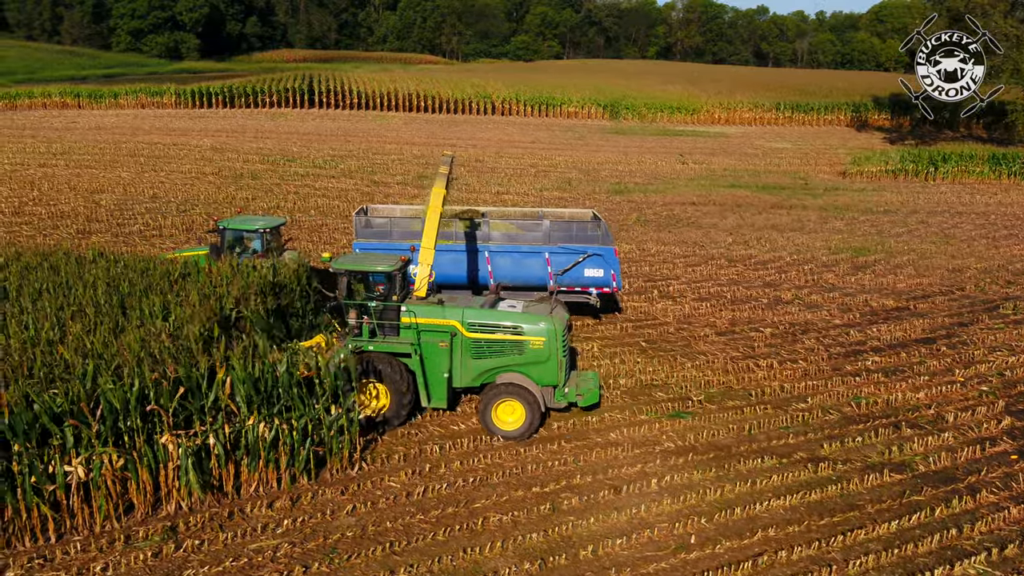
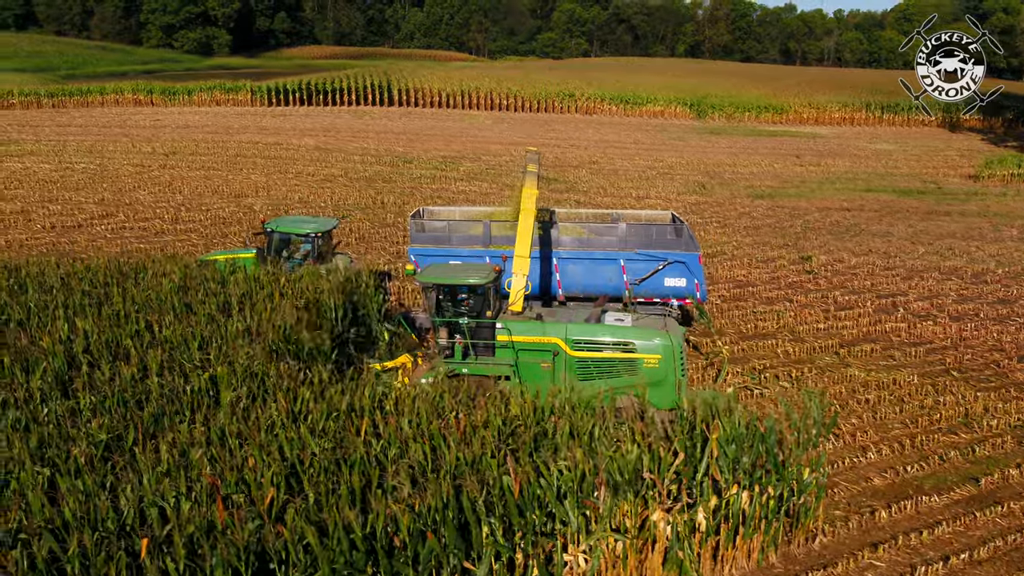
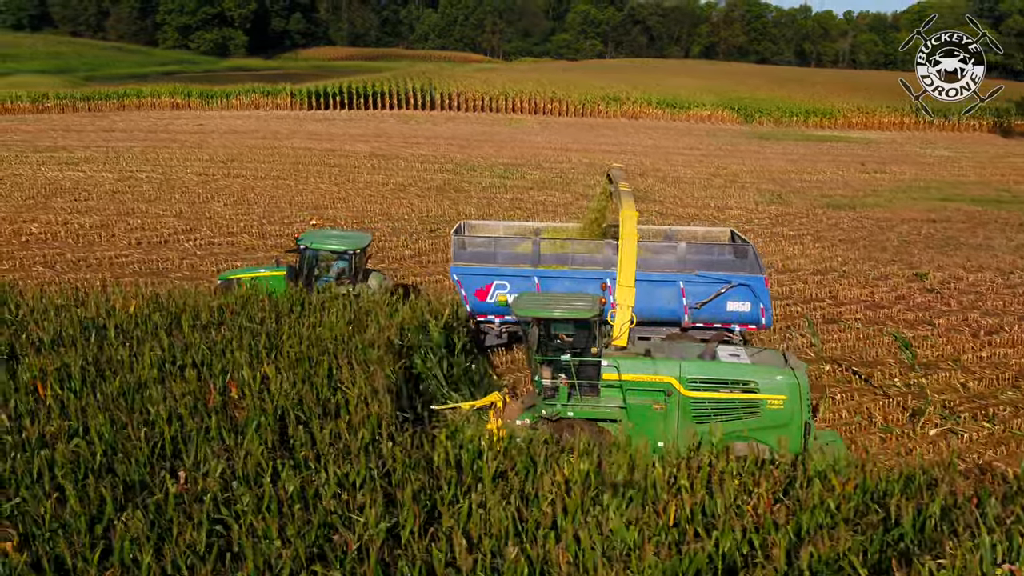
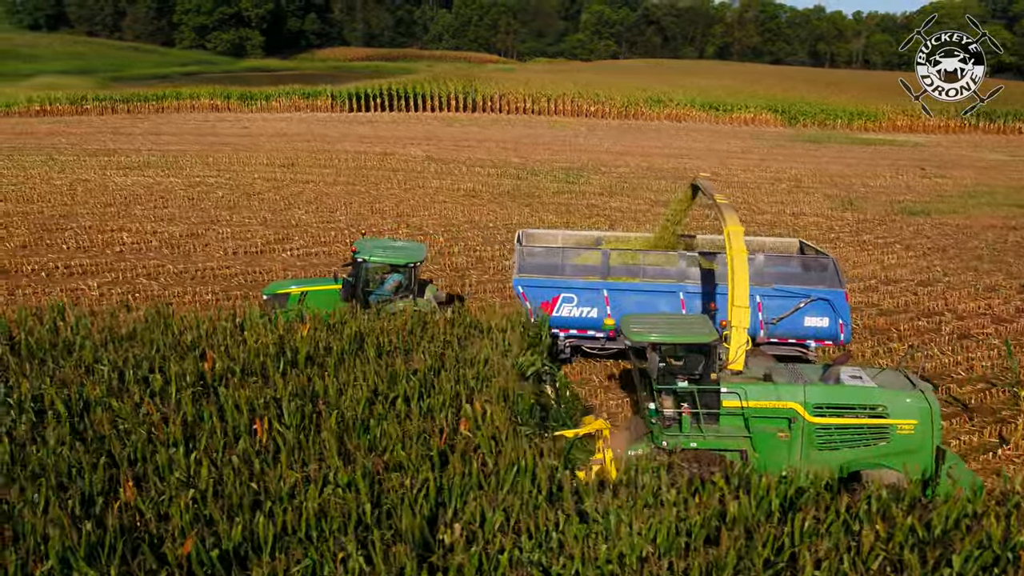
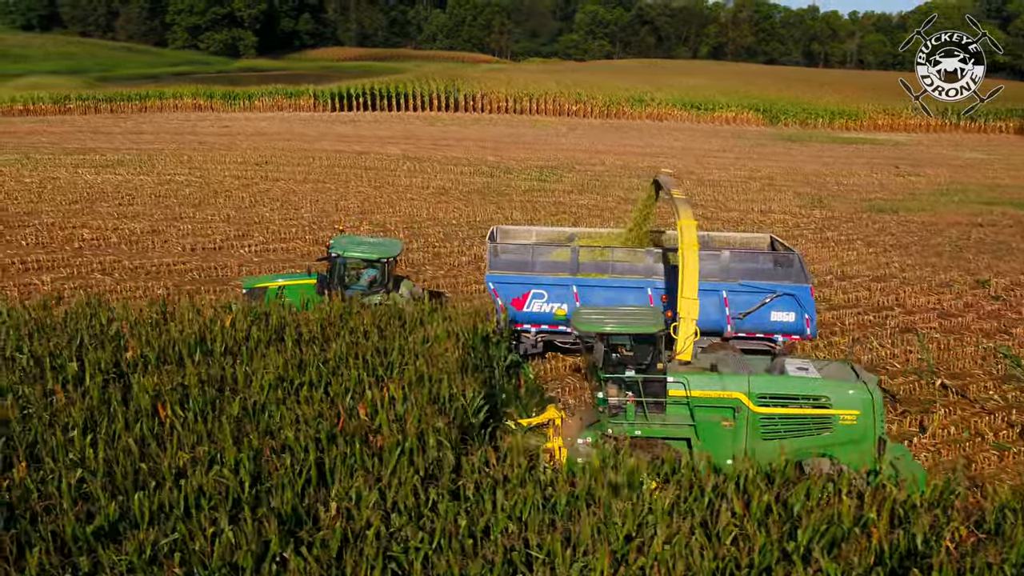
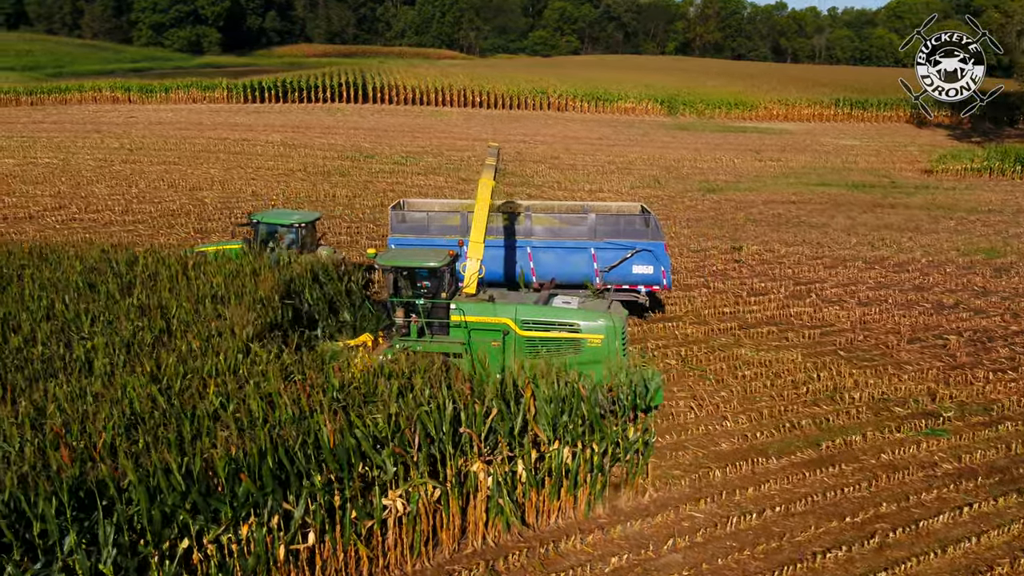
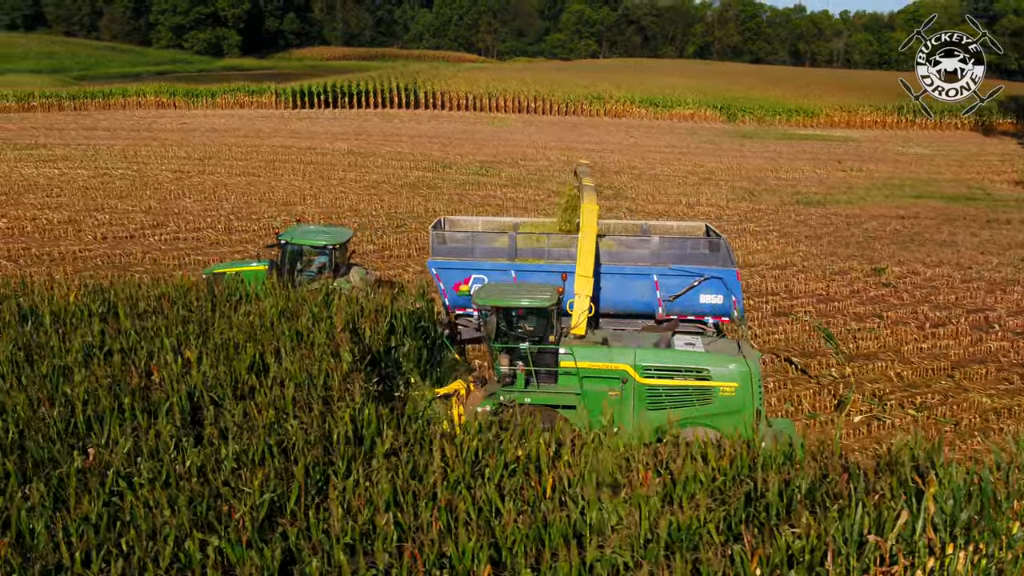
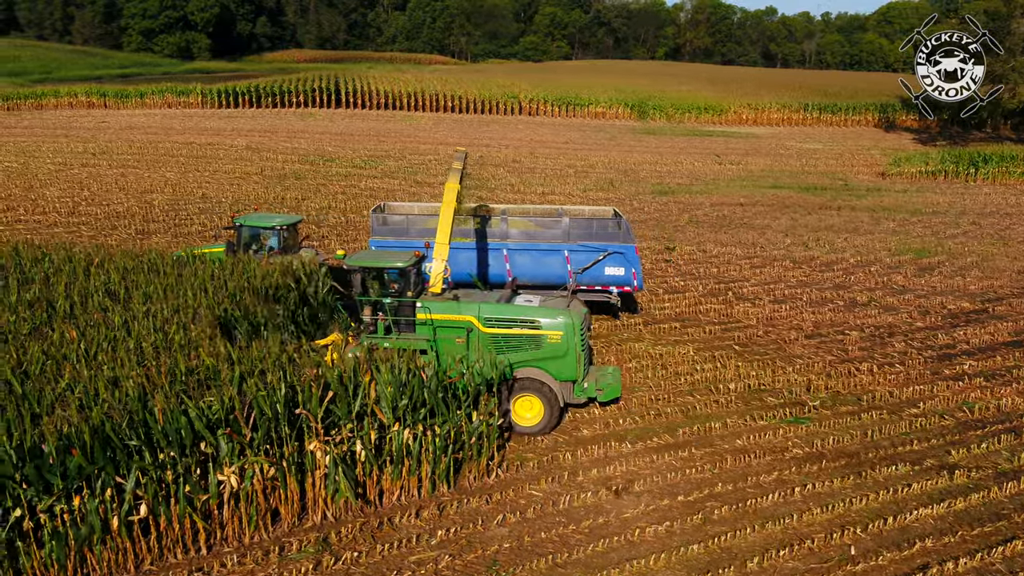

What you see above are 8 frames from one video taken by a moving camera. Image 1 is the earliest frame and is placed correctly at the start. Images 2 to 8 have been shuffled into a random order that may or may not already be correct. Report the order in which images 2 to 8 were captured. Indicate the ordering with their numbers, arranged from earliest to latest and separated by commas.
8, 6, 2, 7, 3, 5, 4
